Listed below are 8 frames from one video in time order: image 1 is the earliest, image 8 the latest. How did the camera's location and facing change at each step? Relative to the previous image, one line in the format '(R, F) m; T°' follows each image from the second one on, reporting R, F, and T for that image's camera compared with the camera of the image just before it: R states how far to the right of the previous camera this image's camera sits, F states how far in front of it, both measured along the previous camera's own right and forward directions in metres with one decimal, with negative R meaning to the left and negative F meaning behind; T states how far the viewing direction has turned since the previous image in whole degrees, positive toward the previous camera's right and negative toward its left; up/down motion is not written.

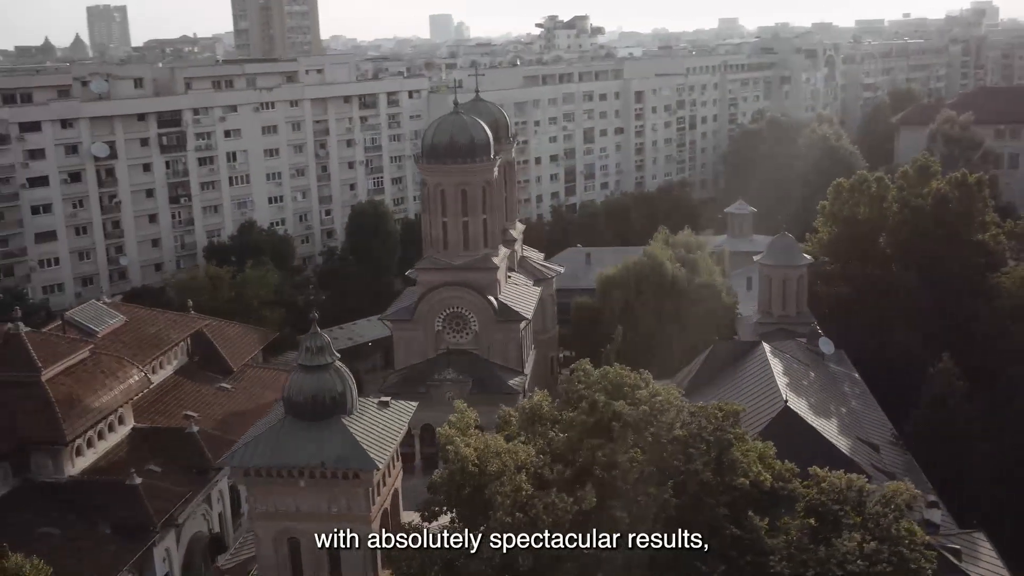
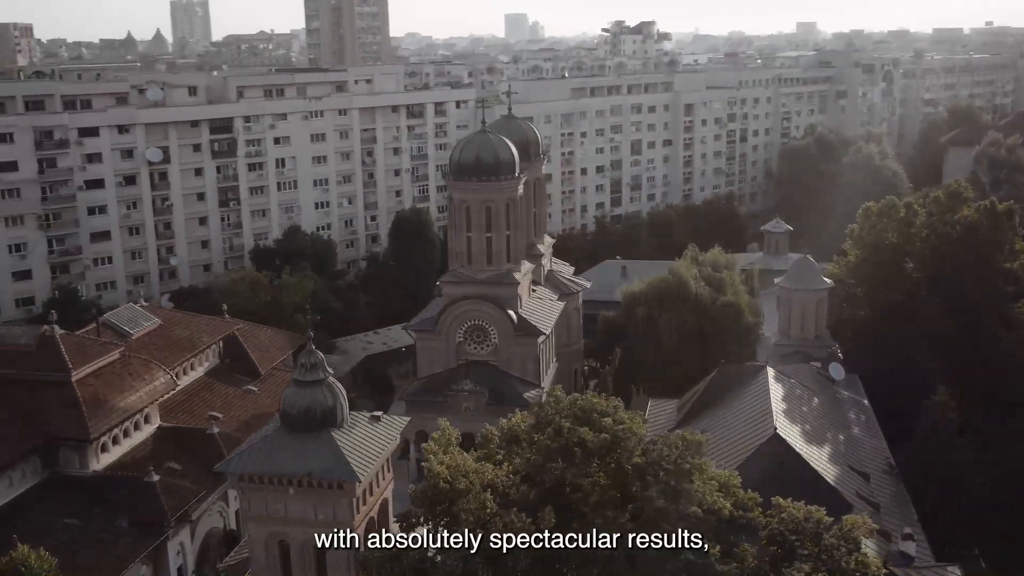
(+1.3, -0.7) m; -4°
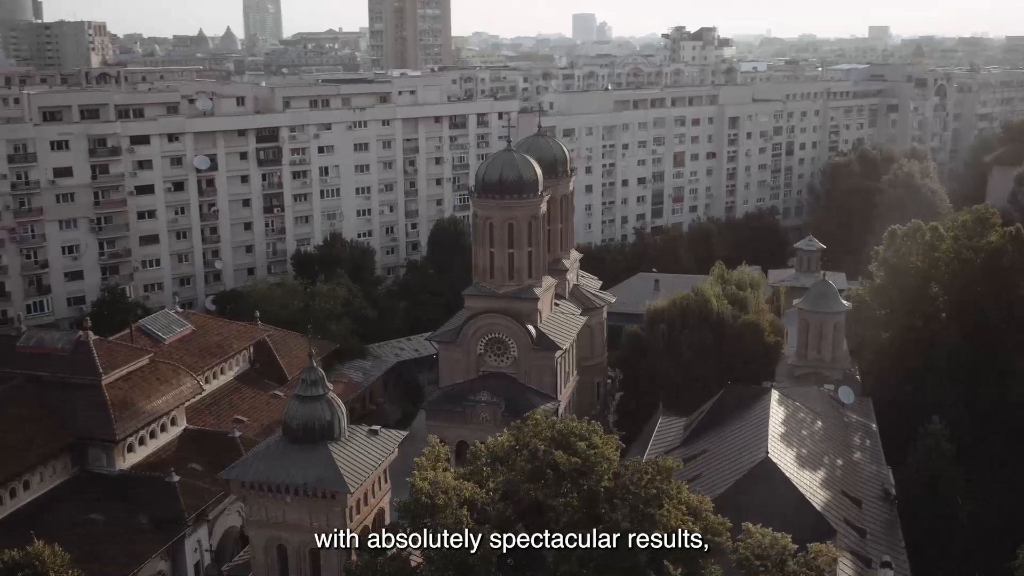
(+1.1, -0.7) m; -3°
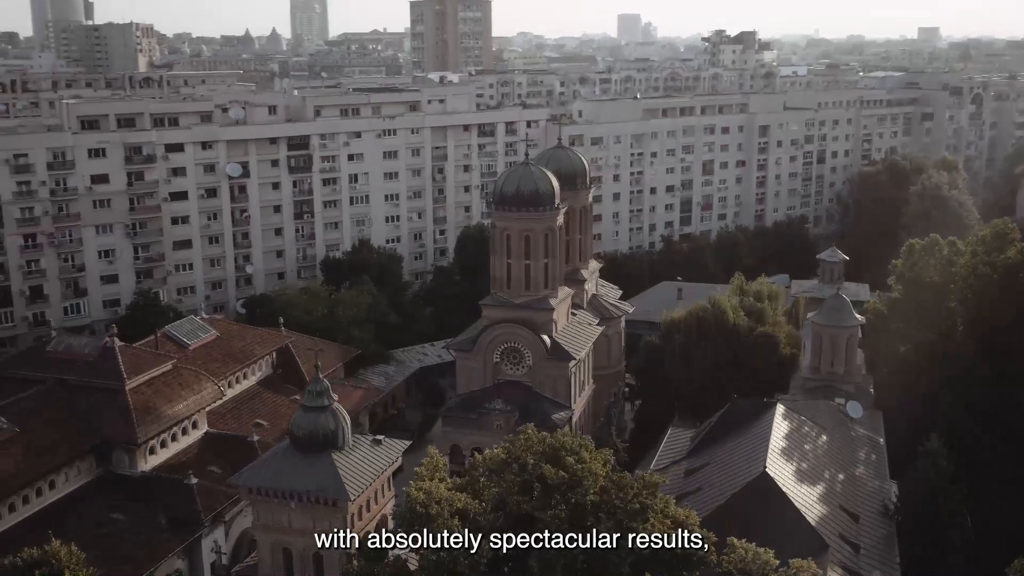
(+0.7, -0.5) m; -2°
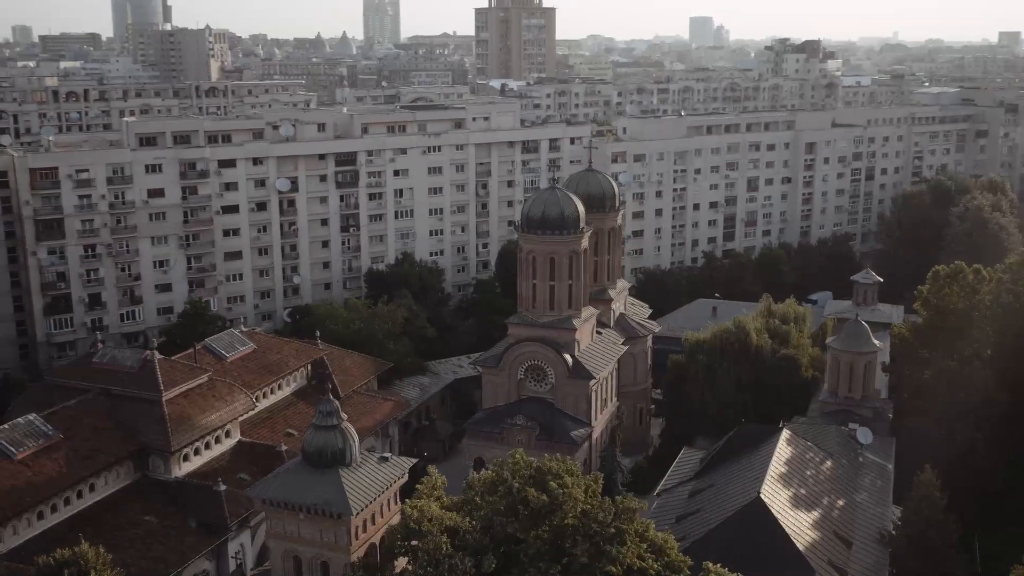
(+1.2, -1.0) m; -4°
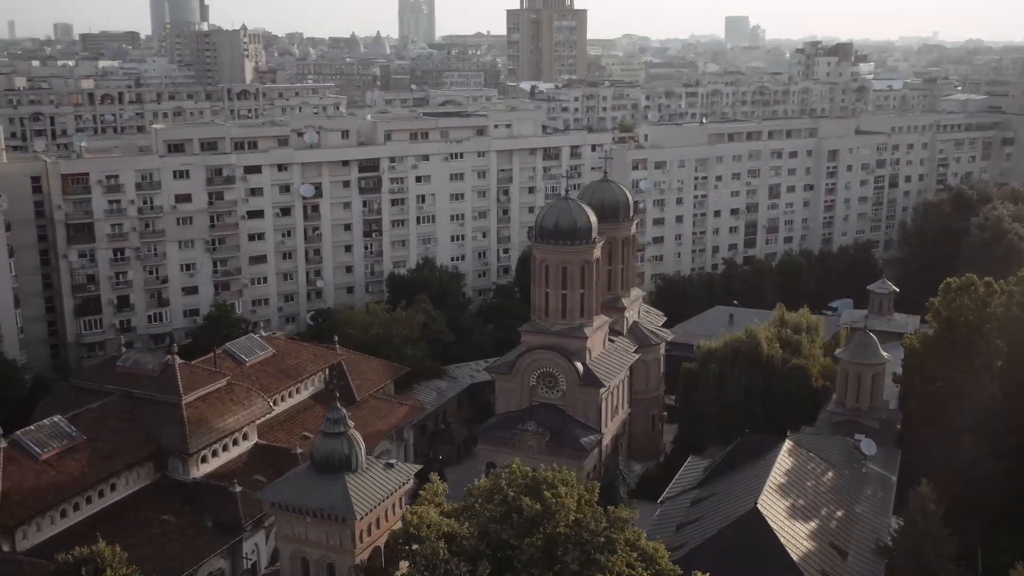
(+0.6, -0.6) m; -2°
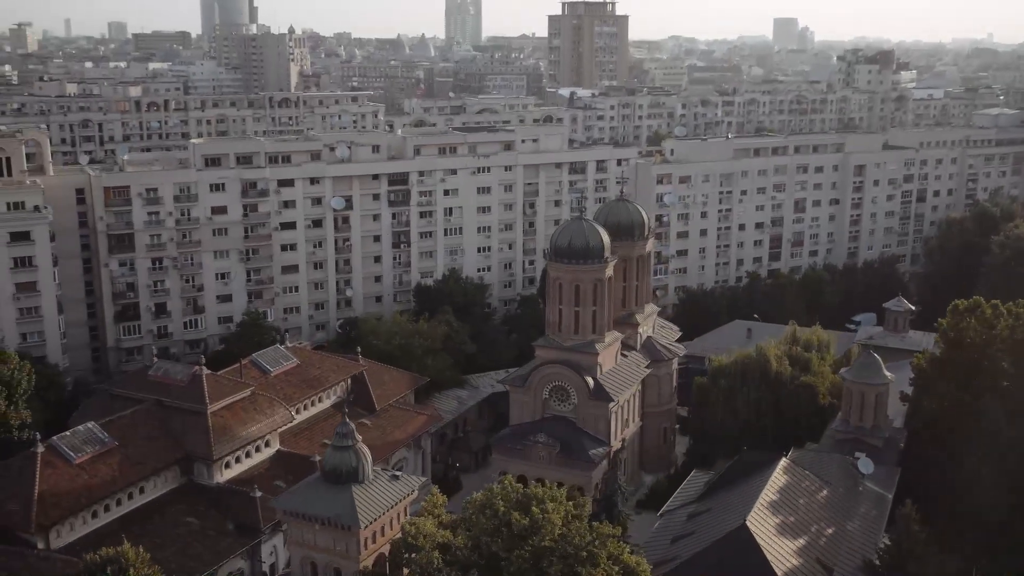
(+0.9, -1.2) m; -2°
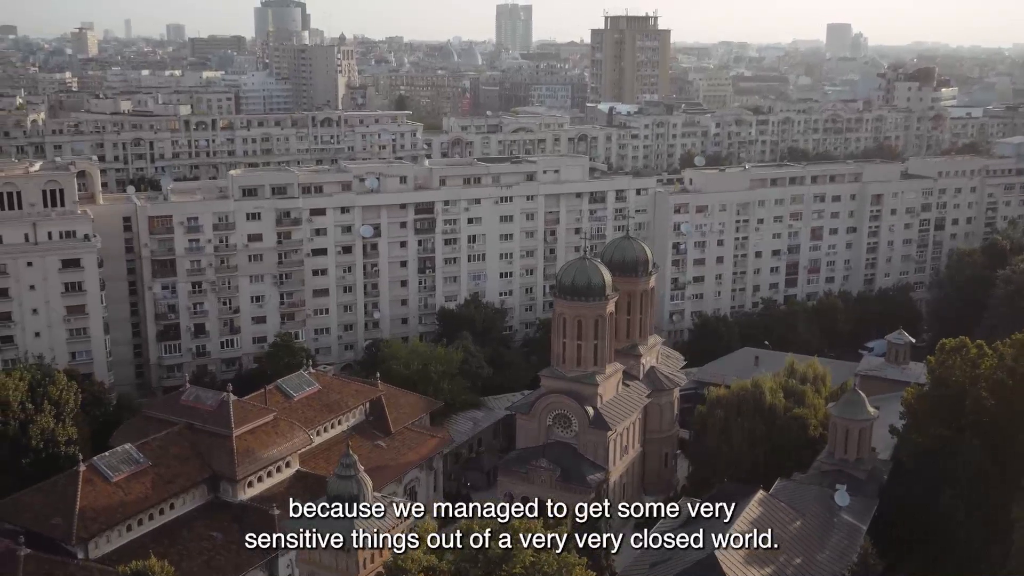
(+1.3, -2.2) m; -3°
